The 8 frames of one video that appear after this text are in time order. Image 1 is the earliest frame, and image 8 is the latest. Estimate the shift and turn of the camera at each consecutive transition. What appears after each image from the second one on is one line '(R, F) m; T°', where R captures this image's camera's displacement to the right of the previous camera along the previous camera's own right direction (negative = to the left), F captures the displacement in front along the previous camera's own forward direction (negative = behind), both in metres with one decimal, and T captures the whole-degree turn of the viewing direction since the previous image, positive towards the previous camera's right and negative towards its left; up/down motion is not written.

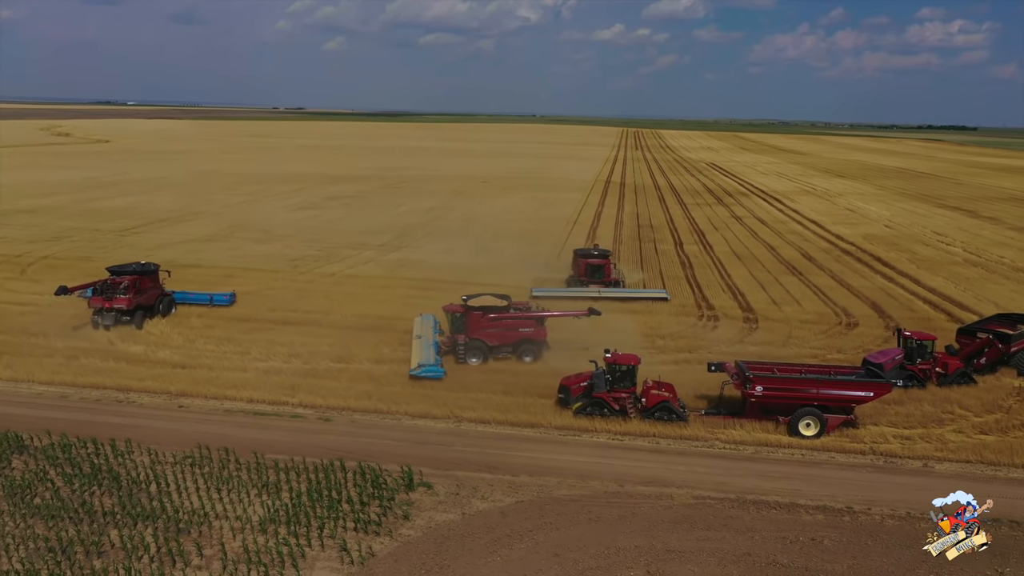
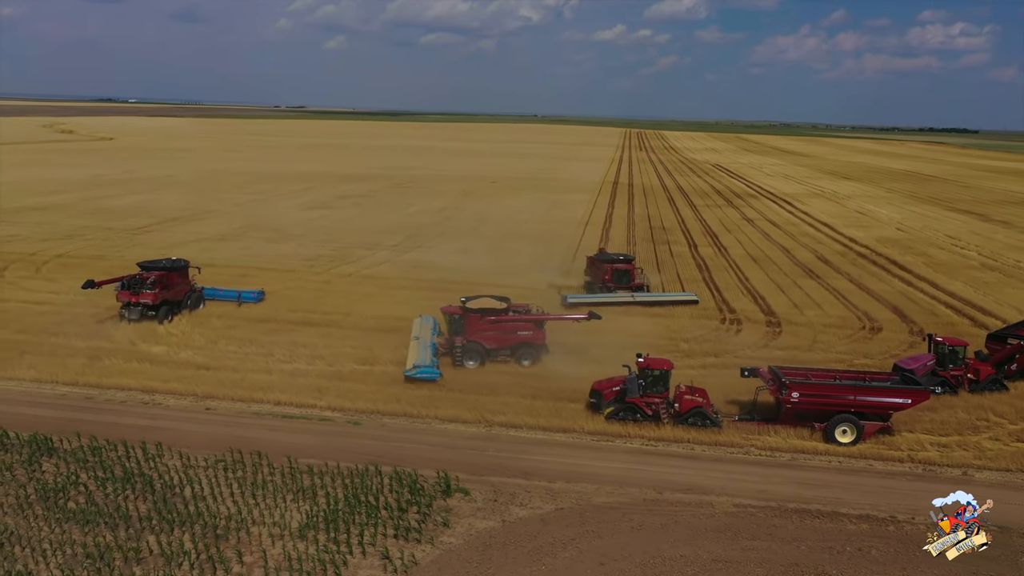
(-0.6, +0.2) m; 0°
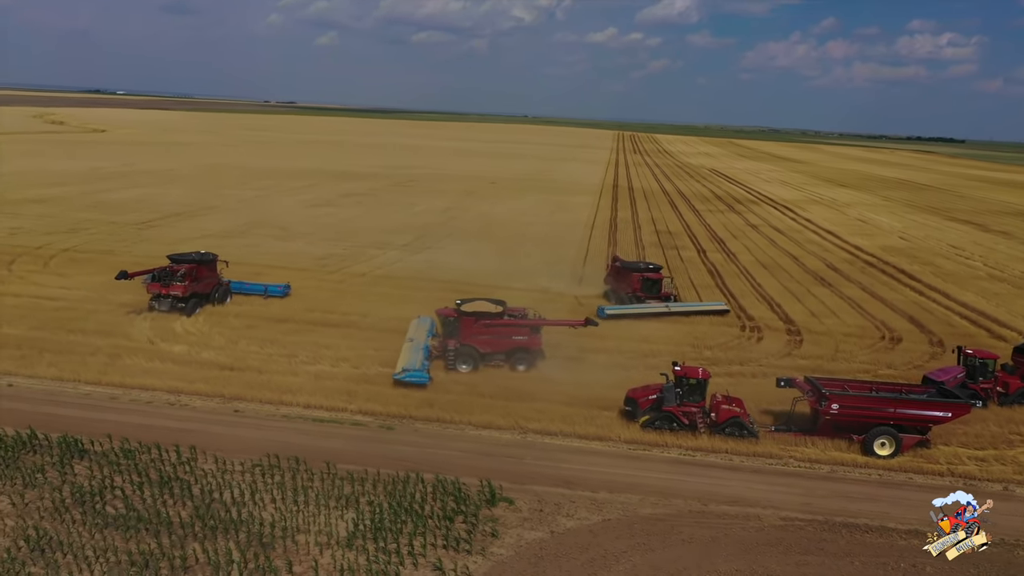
(-0.9, +0.2) m; +1°
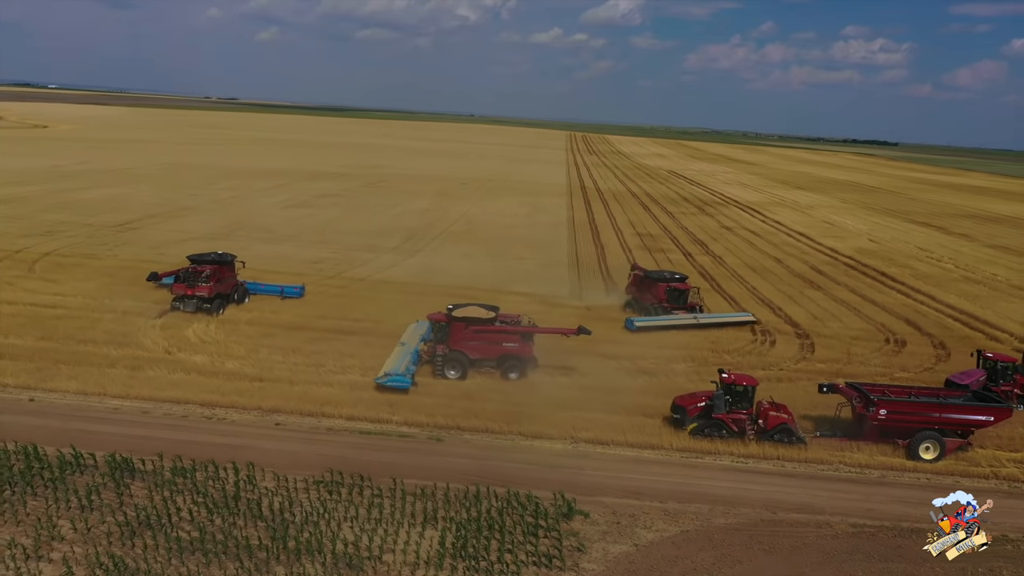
(-1.8, +0.2) m; +4°
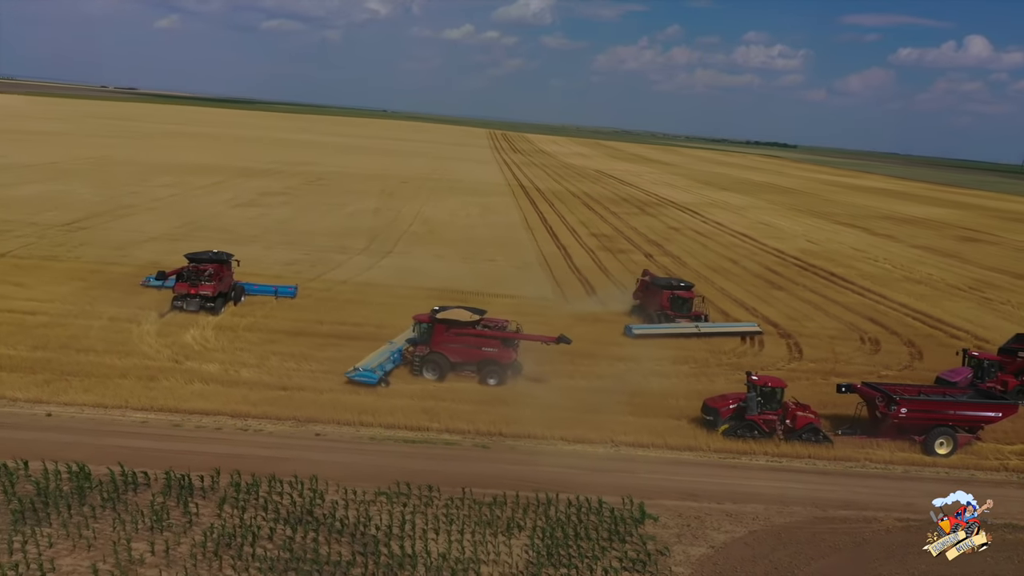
(-2.2, +0.1) m; +6°
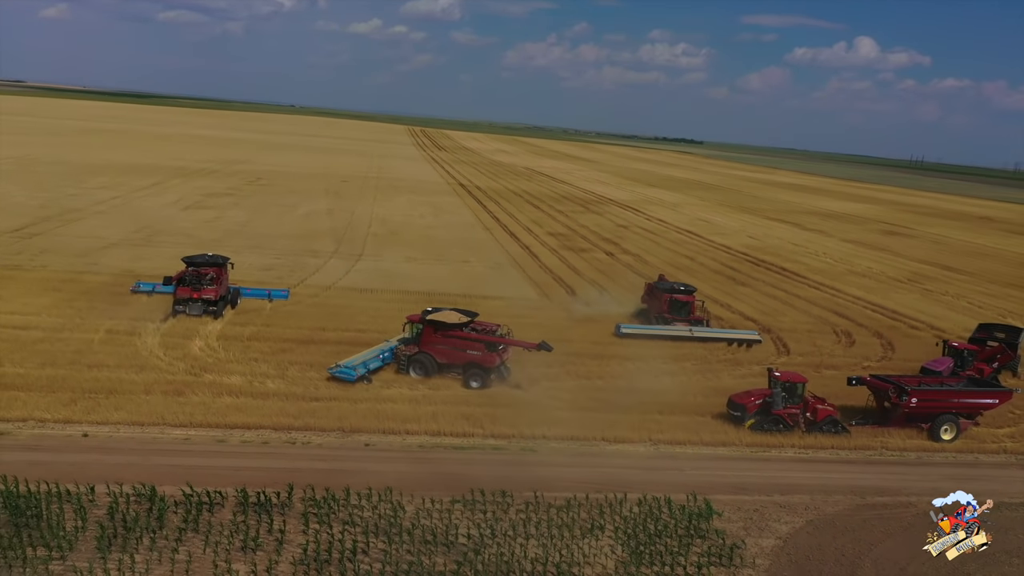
(-2.2, -0.1) m; +6°
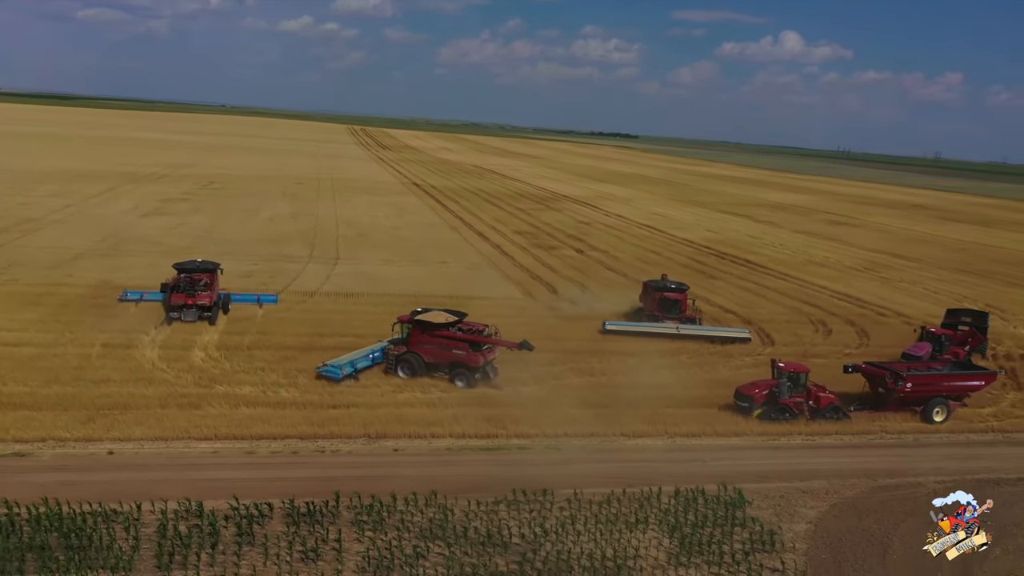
(-1.4, -0.2) m; +4°
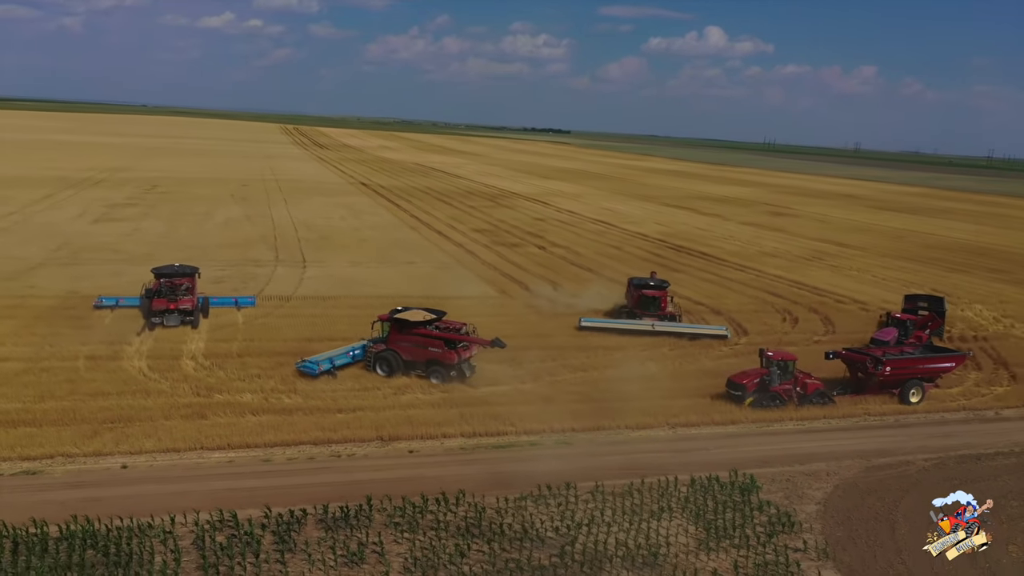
(-1.2, -0.2) m; +4°
